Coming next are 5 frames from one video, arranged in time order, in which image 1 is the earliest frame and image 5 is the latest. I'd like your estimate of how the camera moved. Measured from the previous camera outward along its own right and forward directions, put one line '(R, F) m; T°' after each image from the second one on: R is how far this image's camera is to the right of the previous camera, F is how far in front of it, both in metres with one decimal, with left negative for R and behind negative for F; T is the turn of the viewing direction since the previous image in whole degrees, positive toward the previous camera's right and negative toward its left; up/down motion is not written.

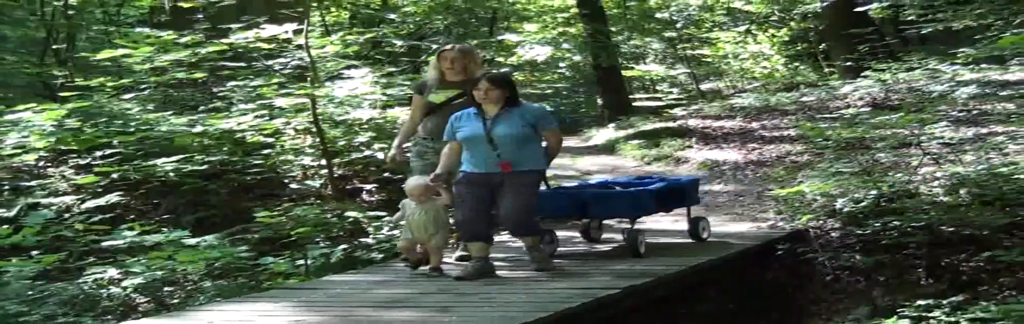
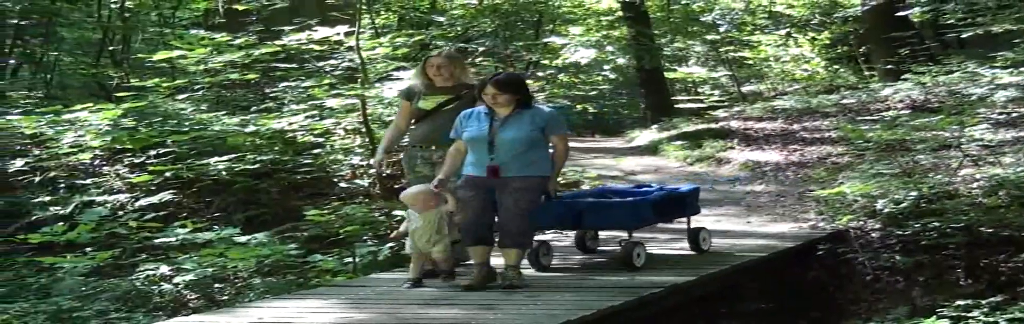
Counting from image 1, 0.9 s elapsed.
(0.0, -0.1) m; -1°
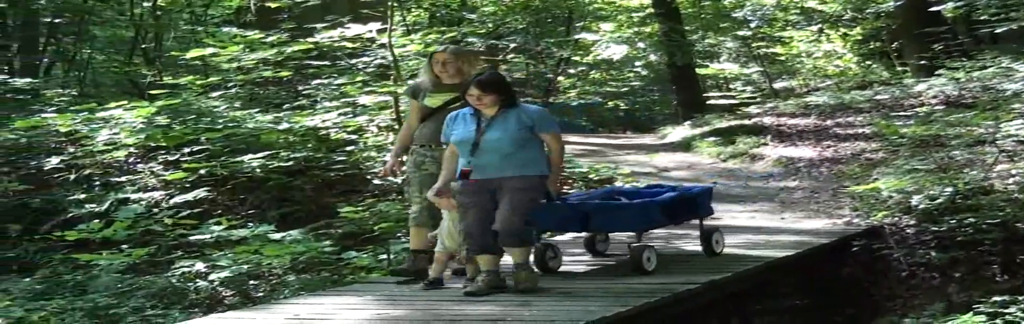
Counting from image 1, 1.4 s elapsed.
(-0.1, 0.0) m; -1°
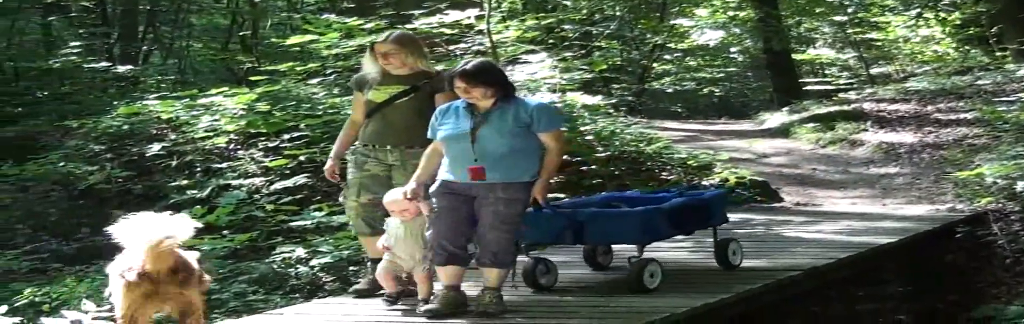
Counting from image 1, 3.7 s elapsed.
(-0.2, 0.0) m; -2°
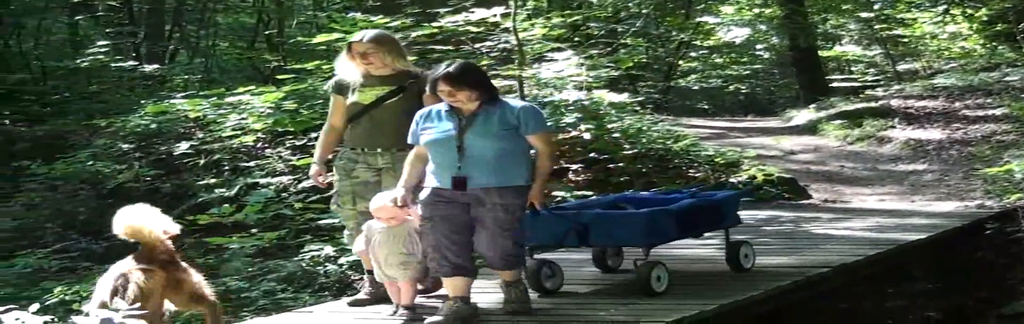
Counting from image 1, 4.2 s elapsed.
(-0.1, 0.0) m; 0°
